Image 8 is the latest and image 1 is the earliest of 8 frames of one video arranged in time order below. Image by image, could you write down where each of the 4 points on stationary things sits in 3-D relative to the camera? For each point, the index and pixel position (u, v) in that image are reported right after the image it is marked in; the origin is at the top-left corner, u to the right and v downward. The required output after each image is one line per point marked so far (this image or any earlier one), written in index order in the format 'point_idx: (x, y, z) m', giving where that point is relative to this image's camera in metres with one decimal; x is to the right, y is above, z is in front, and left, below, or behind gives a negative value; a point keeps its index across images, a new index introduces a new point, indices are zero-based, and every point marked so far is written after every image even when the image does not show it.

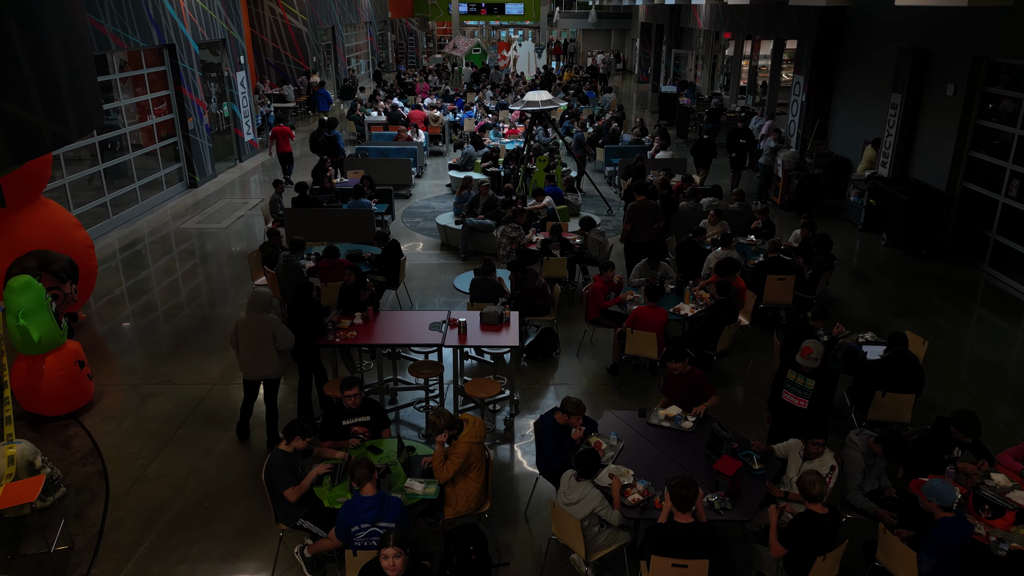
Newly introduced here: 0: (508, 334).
0: (0.0, -0.5, +6.7) m
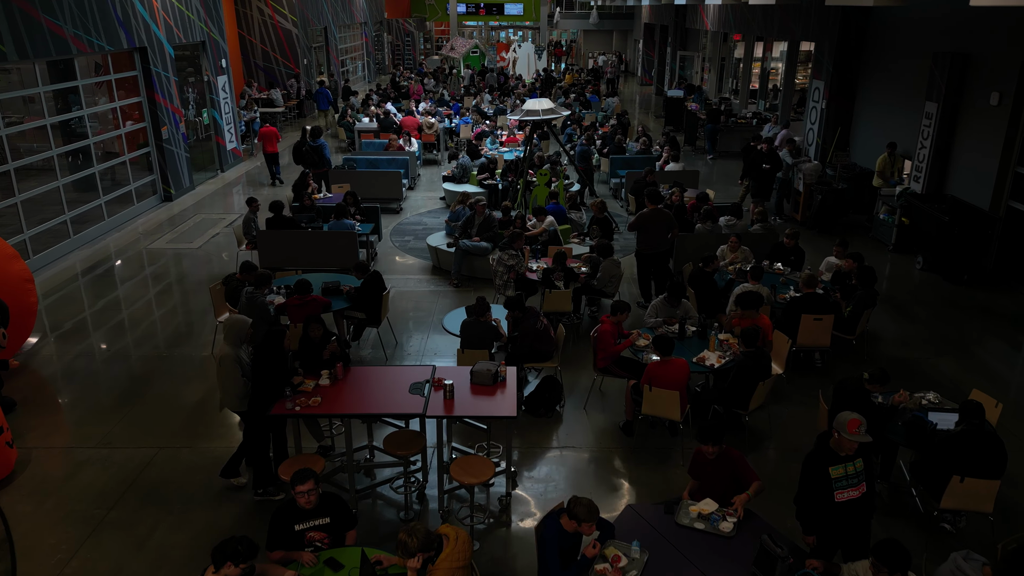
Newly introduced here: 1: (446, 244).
0: (-0.1, -0.9, +5.6) m
1: (-1.1, +0.7, +10.9) m
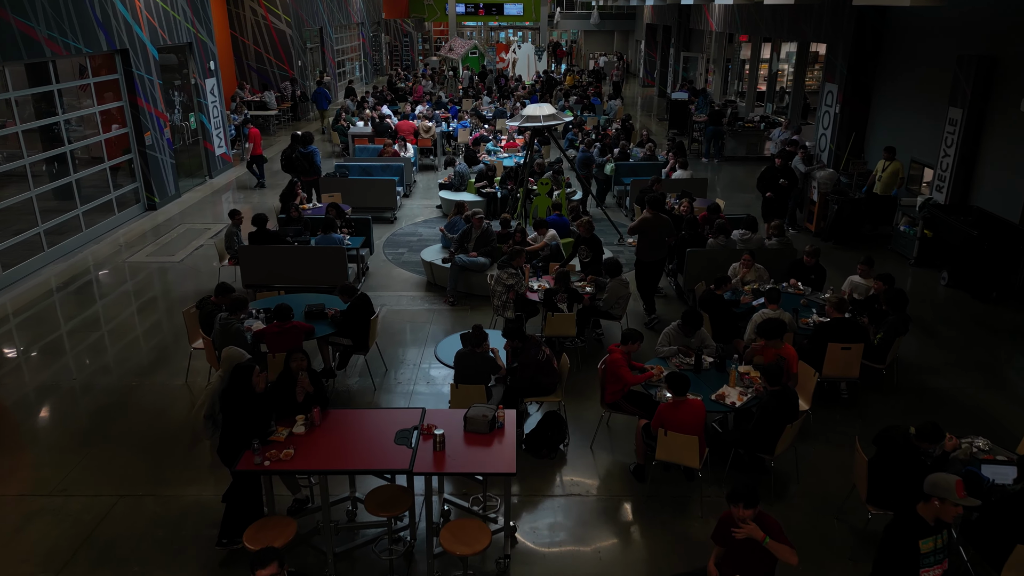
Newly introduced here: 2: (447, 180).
0: (-0.1, -1.2, +4.9) m
1: (-1.1, +0.4, +10.3) m
2: (-1.4, +2.3, +14.6) m
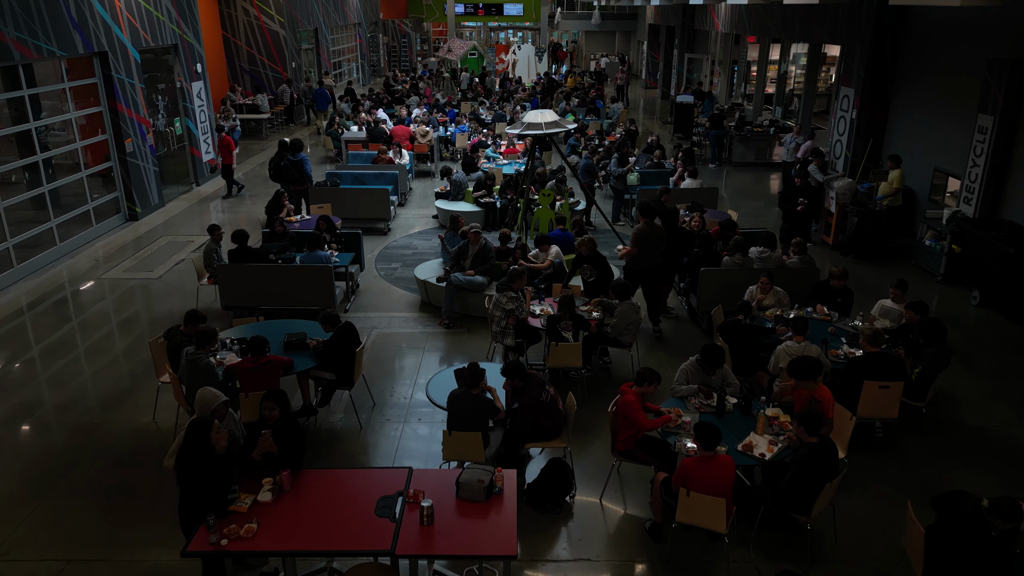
0: (-0.1, -1.5, +4.2) m
1: (-1.1, +0.2, +9.6) m
2: (-1.4, +2.0, +13.9) m
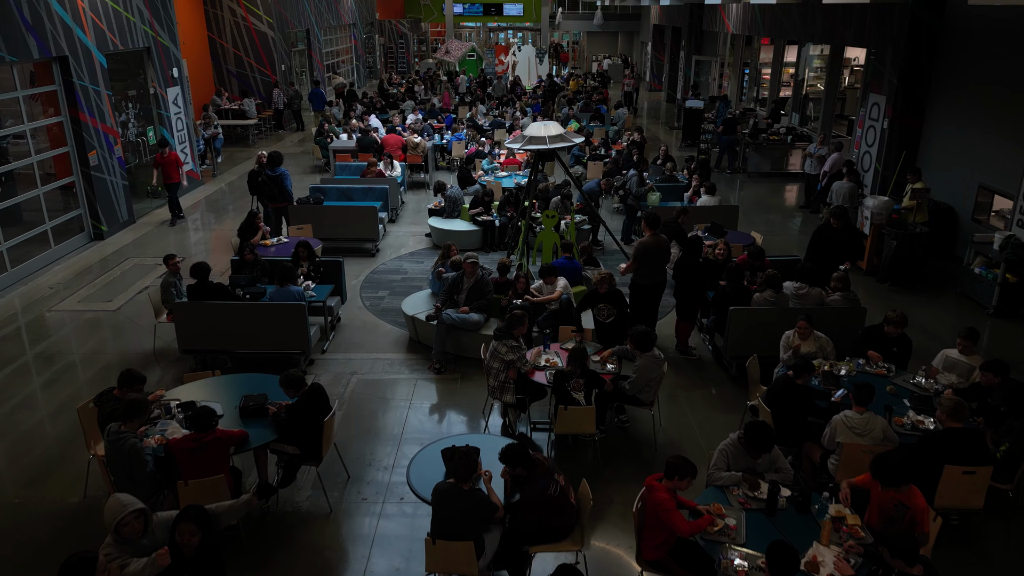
0: (-0.1, -1.9, +3.1) m
1: (-1.1, -0.3, +8.5) m
2: (-1.4, +1.6, +12.8) m
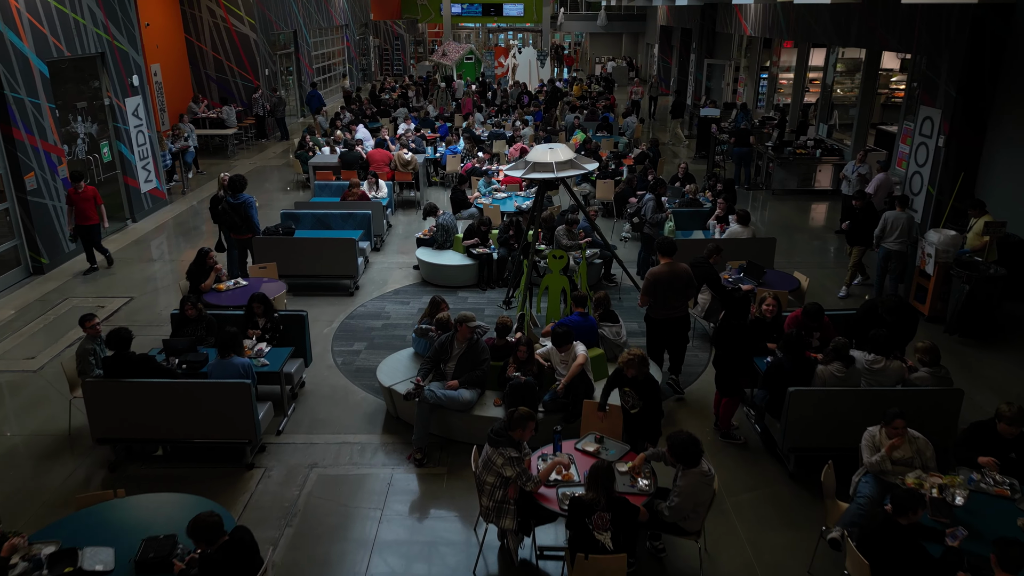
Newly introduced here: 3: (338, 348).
0: (-0.1, -2.6, +1.5) m
1: (-1.1, -1.0, +6.9) m
2: (-1.4, +0.9, +11.2) m
3: (-2.2, -0.8, +8.5) m
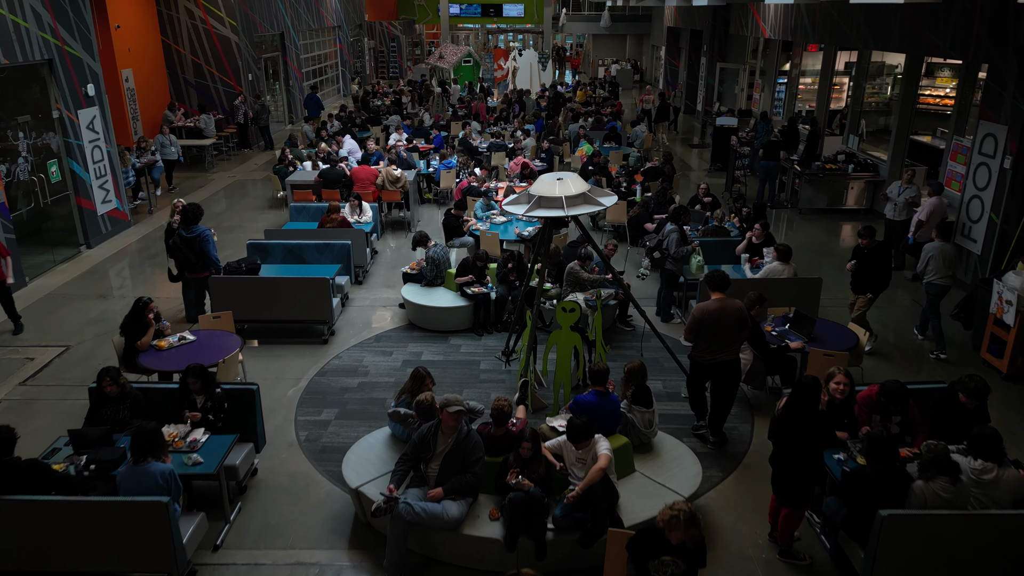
0: (-0.1, -3.2, +0.1) m
1: (-1.1, -1.6, +5.4) m
2: (-1.4, +0.3, +9.8) m
3: (-2.2, -1.4, +7.1) m
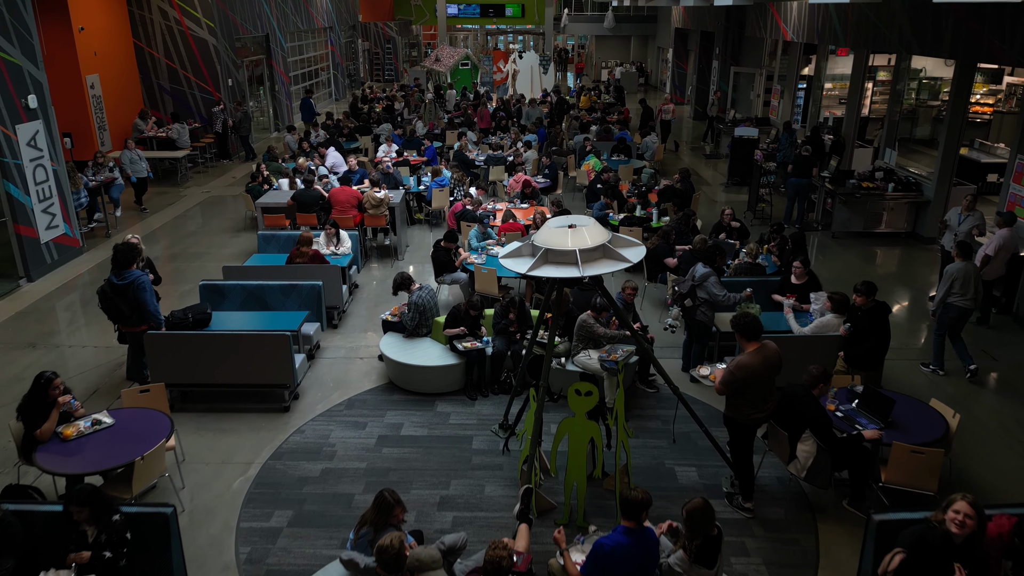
0: (-0.1, -3.8, -1.4) m
1: (-1.1, -2.2, +4.0) m
2: (-1.4, -0.3, +8.3) m
3: (-2.2, -2.0, +5.6) m
